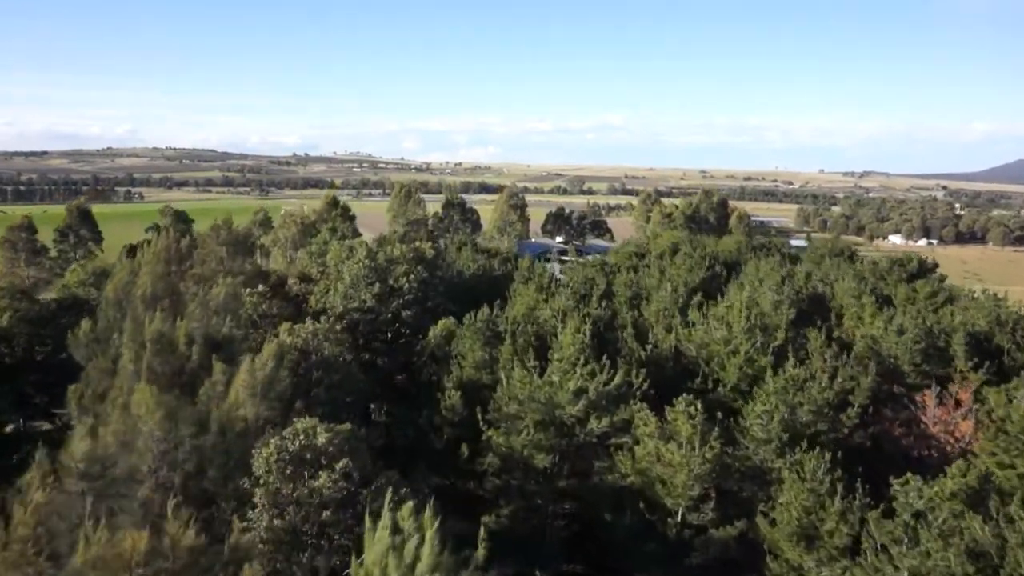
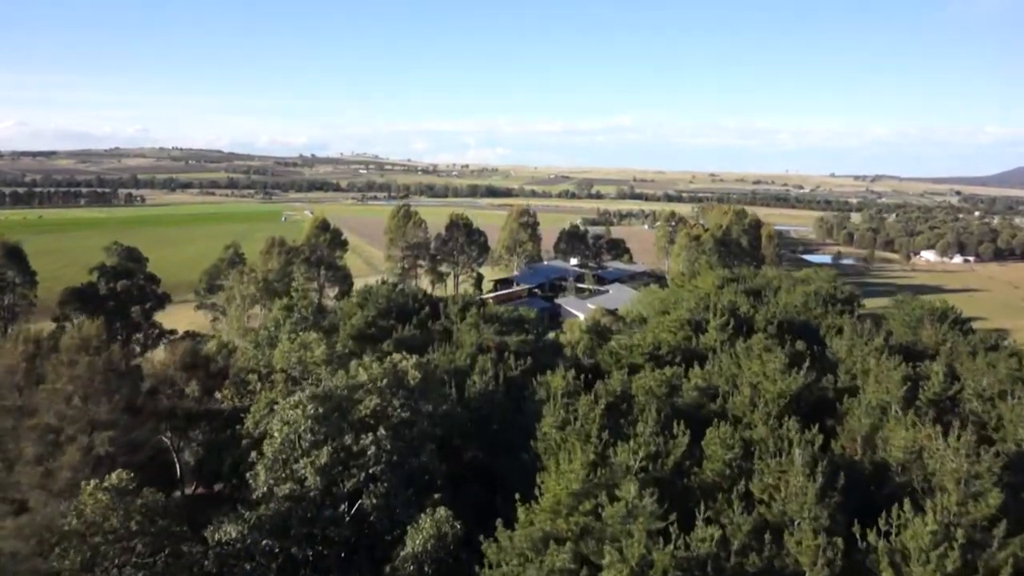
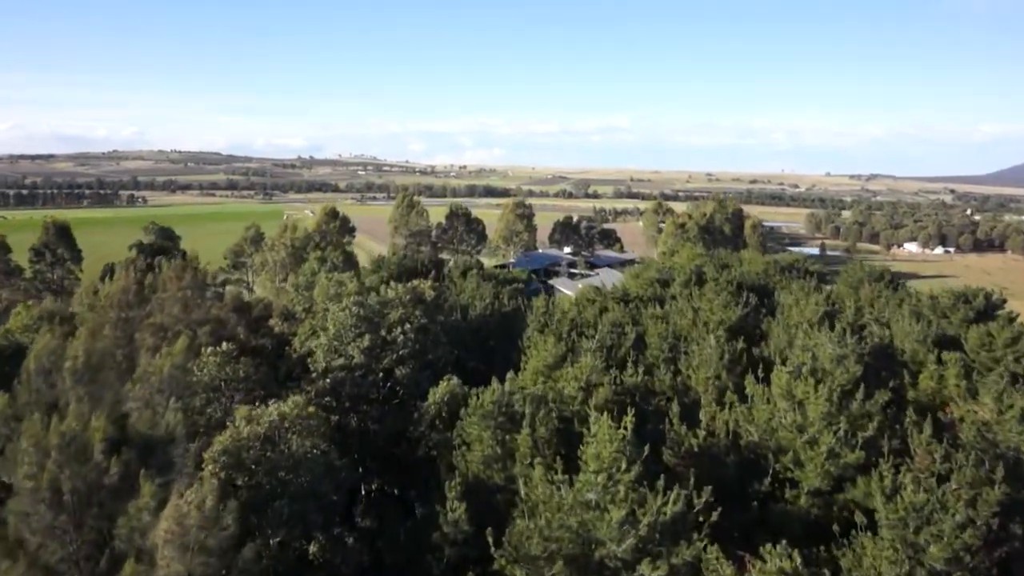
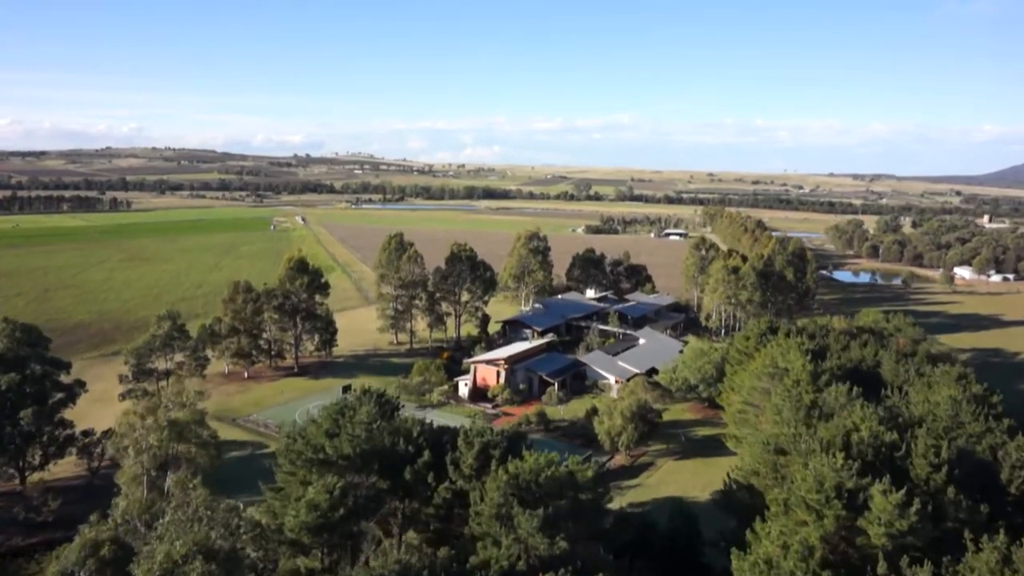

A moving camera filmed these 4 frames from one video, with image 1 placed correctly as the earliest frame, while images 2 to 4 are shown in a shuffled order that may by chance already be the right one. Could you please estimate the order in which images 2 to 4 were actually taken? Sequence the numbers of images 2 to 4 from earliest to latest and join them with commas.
3, 2, 4
